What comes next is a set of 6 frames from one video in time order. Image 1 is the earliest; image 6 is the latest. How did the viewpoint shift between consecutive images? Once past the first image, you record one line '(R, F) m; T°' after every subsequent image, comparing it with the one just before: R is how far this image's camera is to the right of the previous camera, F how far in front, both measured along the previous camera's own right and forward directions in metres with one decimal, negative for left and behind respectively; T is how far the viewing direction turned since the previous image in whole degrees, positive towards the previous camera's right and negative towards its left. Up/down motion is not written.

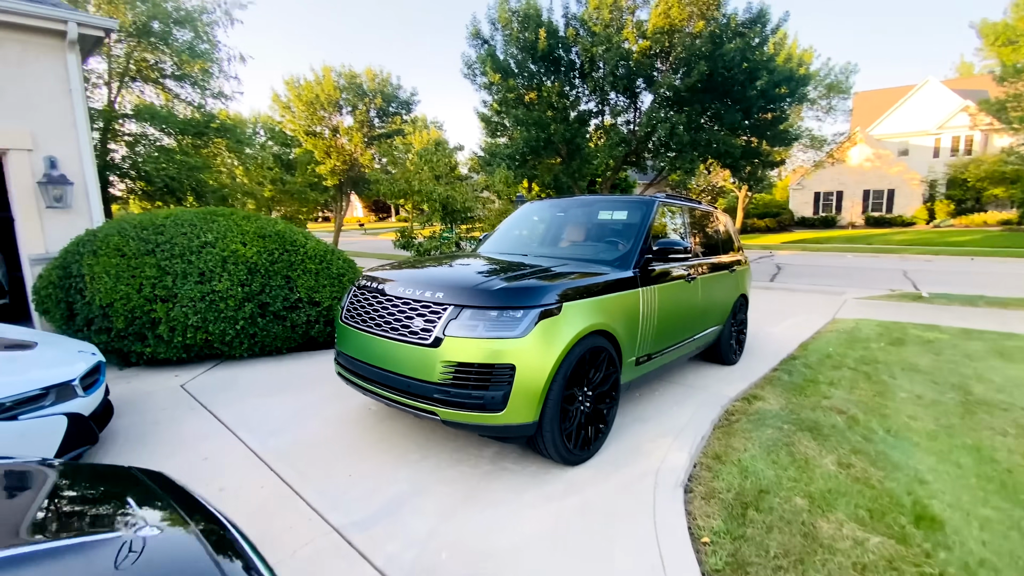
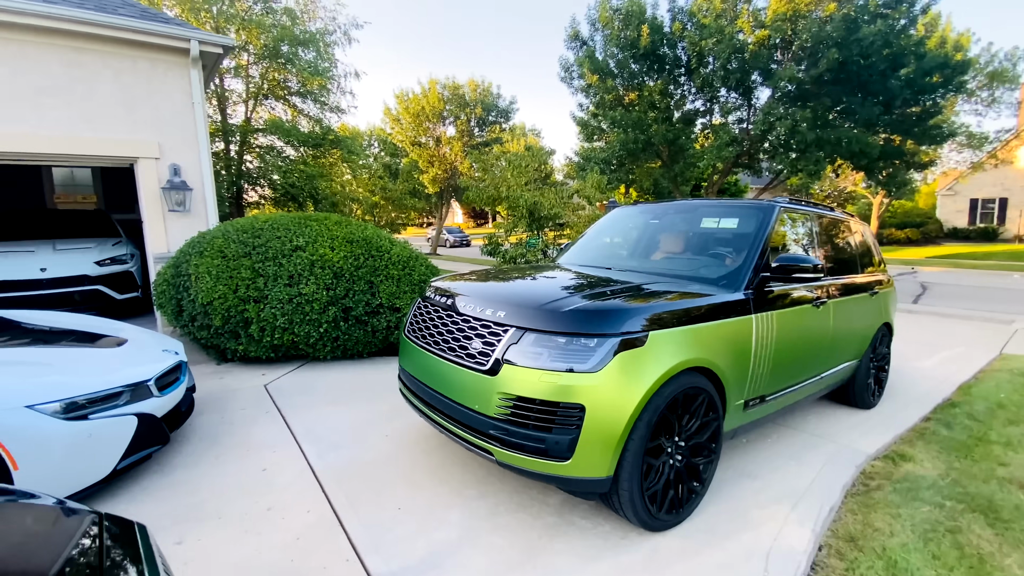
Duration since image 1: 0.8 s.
(+0.1, +0.4) m; -11°
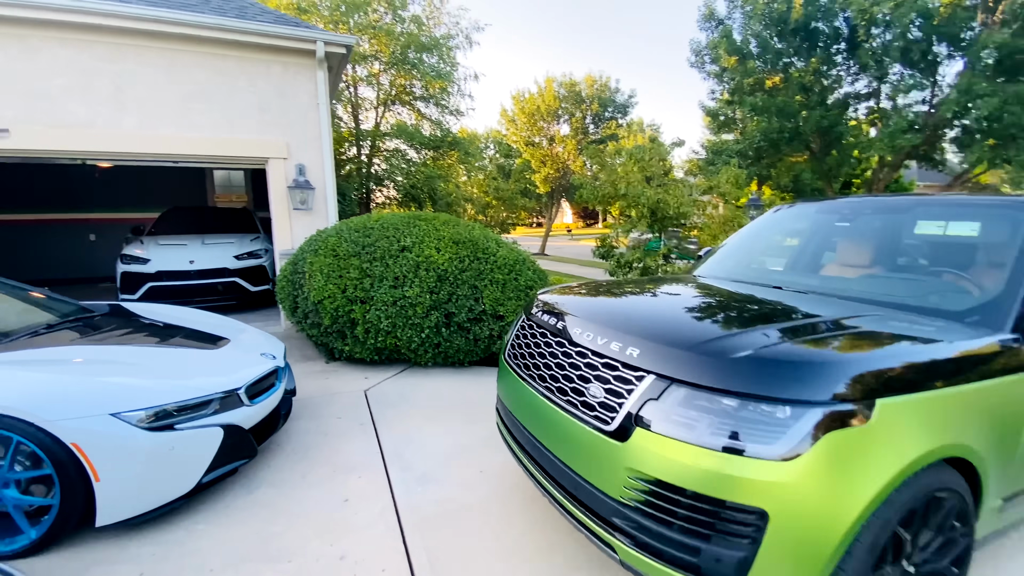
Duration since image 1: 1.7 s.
(-0.1, +0.6) m; -13°
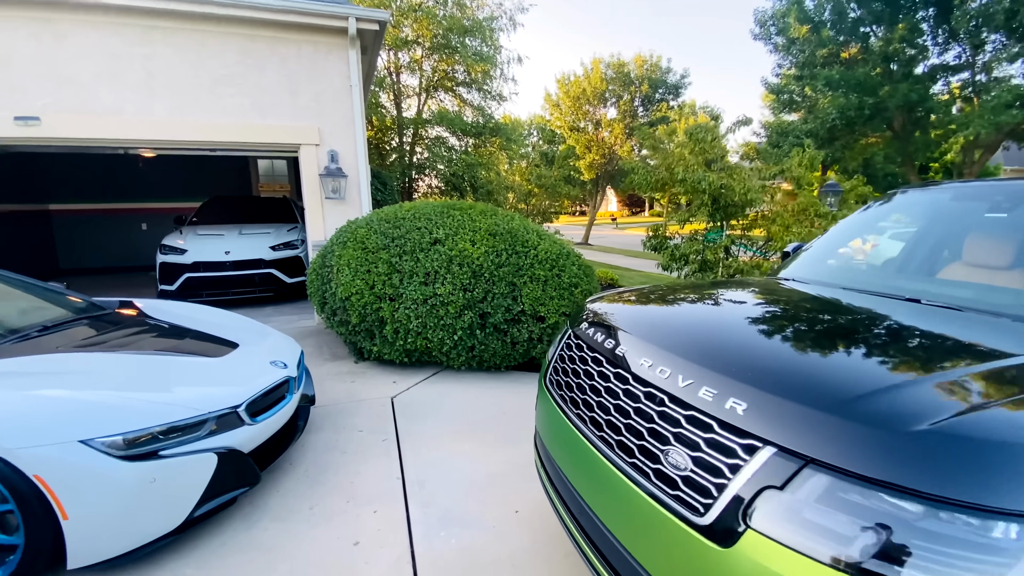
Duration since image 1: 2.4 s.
(0.0, +0.5) m; -5°
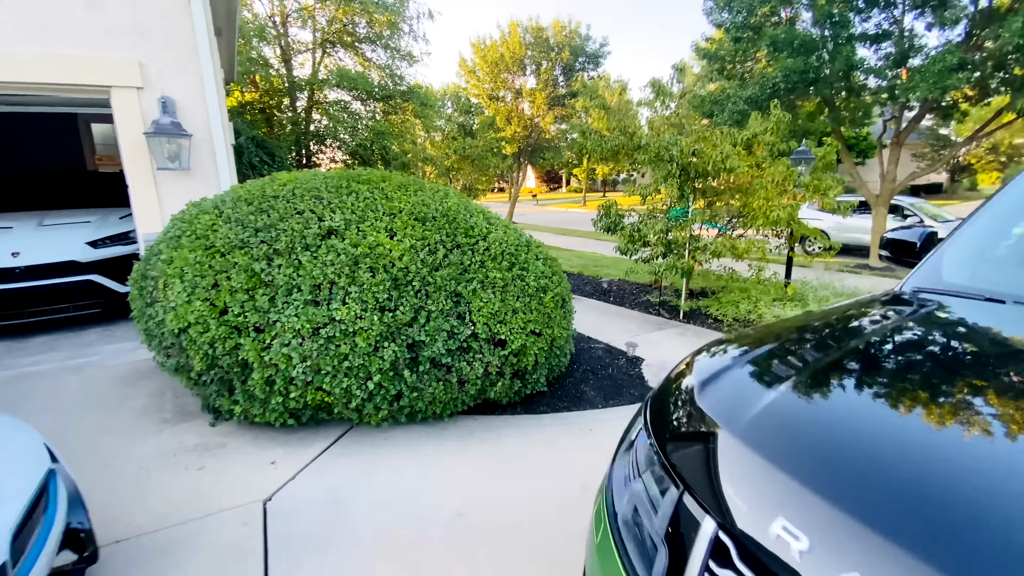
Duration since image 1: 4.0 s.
(-0.1, +1.4) m; +10°
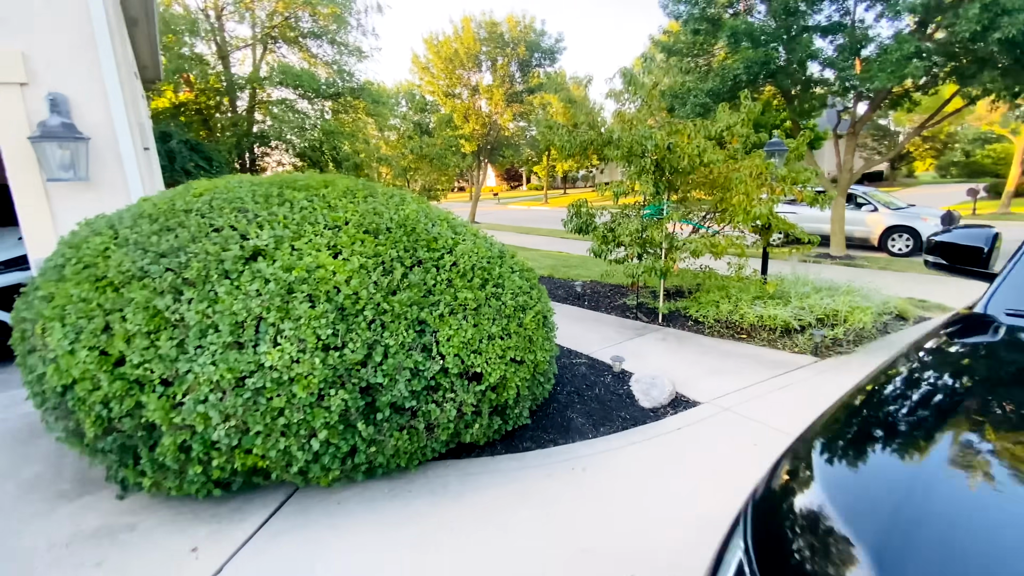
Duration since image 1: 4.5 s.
(0.0, +0.4) m; +4°
